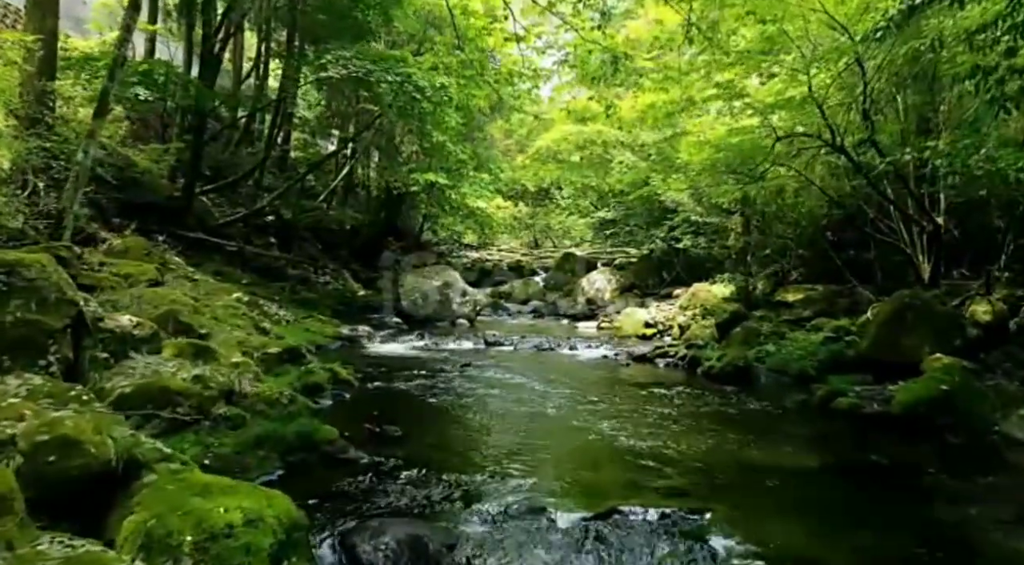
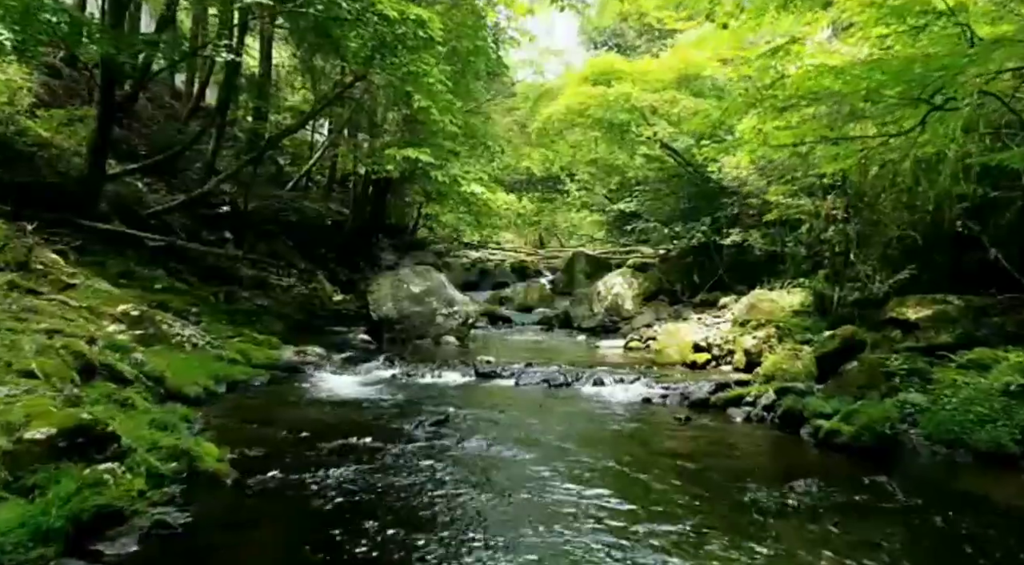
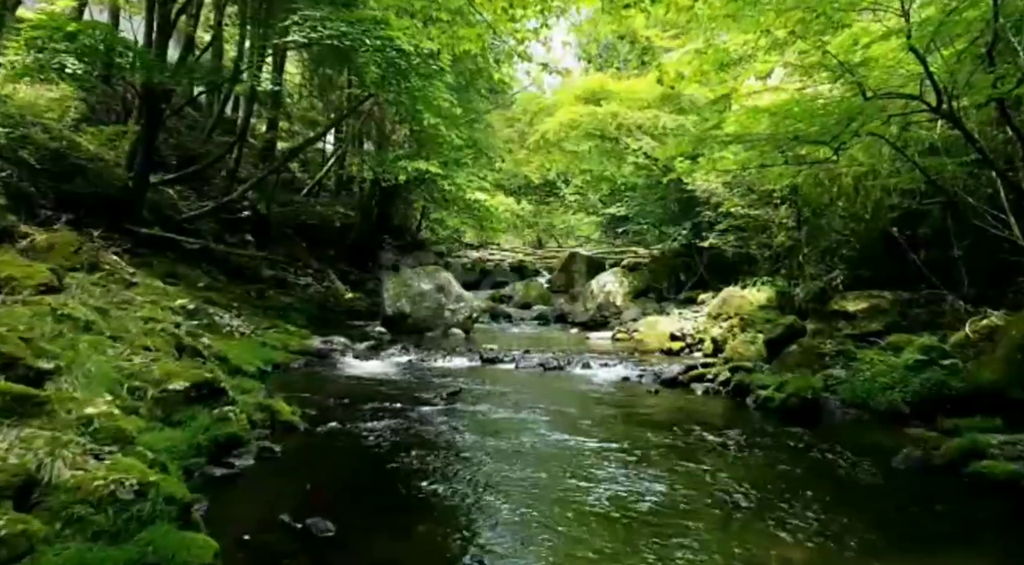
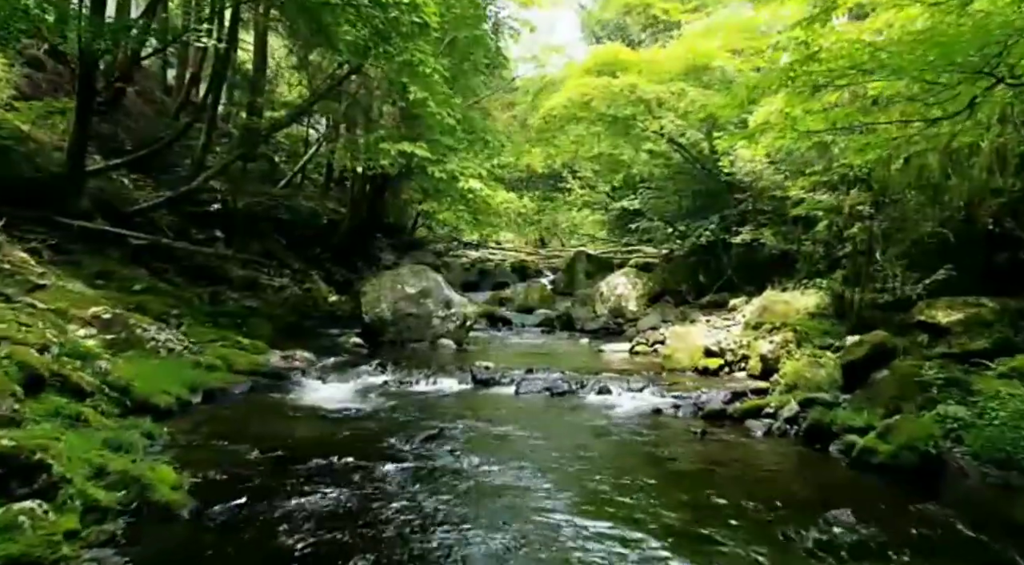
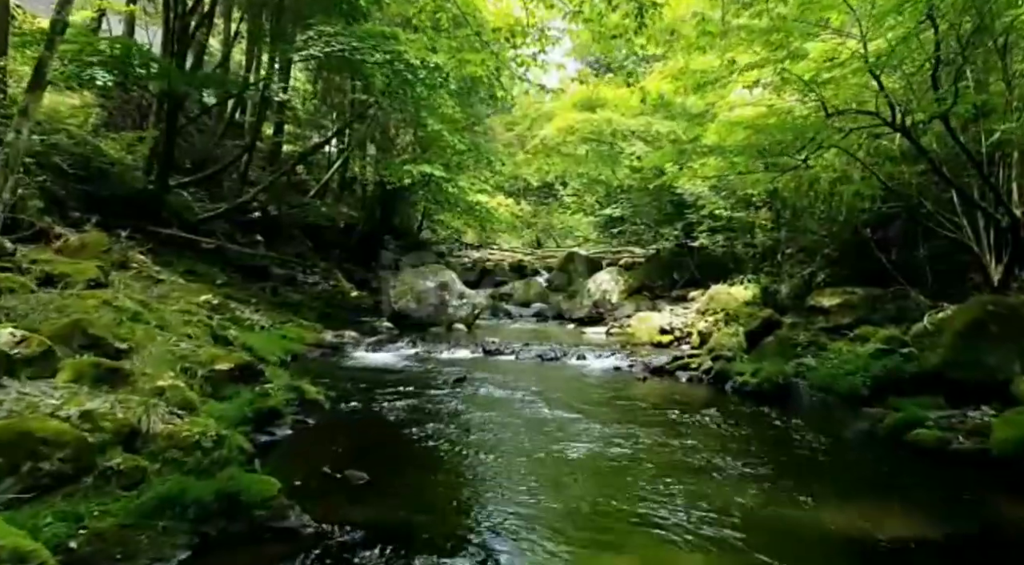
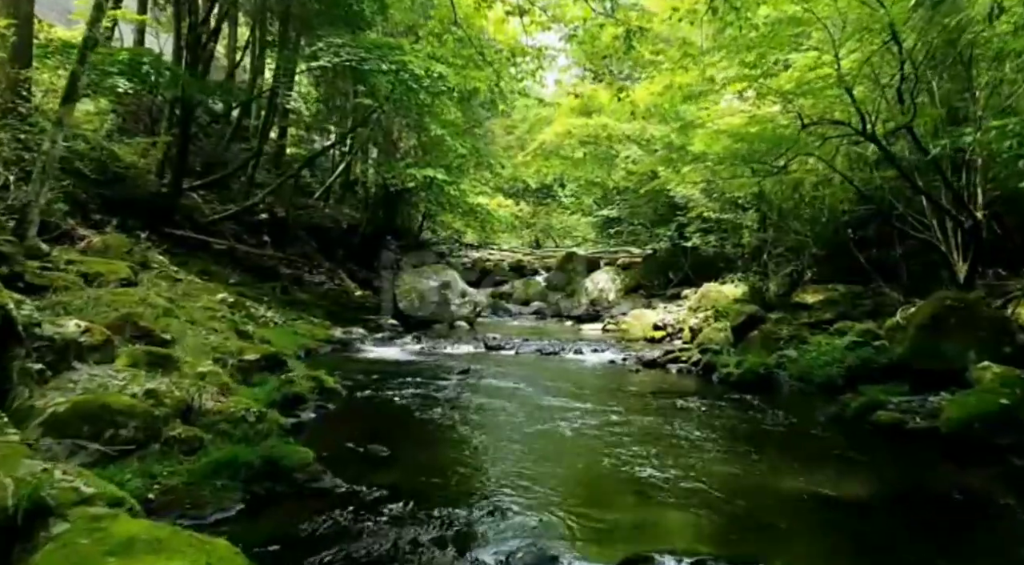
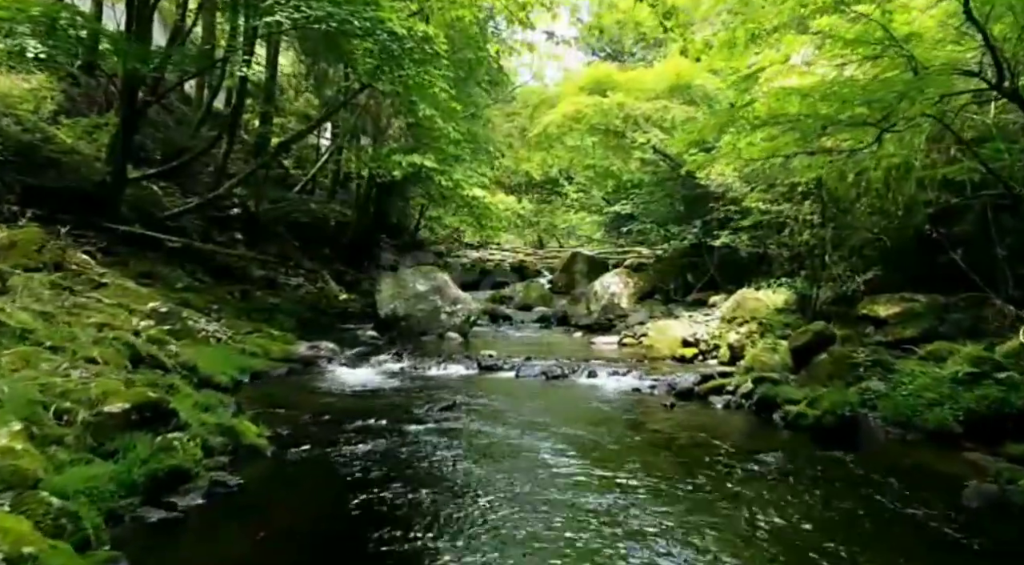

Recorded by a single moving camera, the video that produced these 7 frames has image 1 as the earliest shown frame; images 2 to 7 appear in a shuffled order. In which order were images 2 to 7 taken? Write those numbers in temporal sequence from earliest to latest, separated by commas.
6, 5, 3, 7, 2, 4
